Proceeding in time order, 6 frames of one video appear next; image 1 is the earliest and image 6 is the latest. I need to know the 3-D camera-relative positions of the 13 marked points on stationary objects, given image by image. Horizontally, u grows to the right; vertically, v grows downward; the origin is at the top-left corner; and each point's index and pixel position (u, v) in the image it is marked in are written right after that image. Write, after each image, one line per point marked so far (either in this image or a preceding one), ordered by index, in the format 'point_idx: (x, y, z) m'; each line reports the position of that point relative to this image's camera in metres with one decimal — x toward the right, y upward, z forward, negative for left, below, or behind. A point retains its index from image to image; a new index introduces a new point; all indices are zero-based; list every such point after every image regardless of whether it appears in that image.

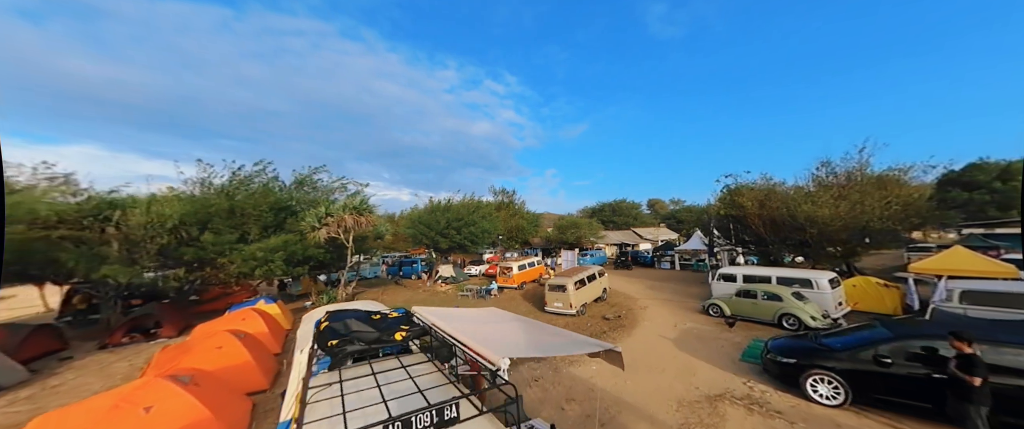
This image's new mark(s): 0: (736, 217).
0: (+14.2, -0.2, +19.7) m
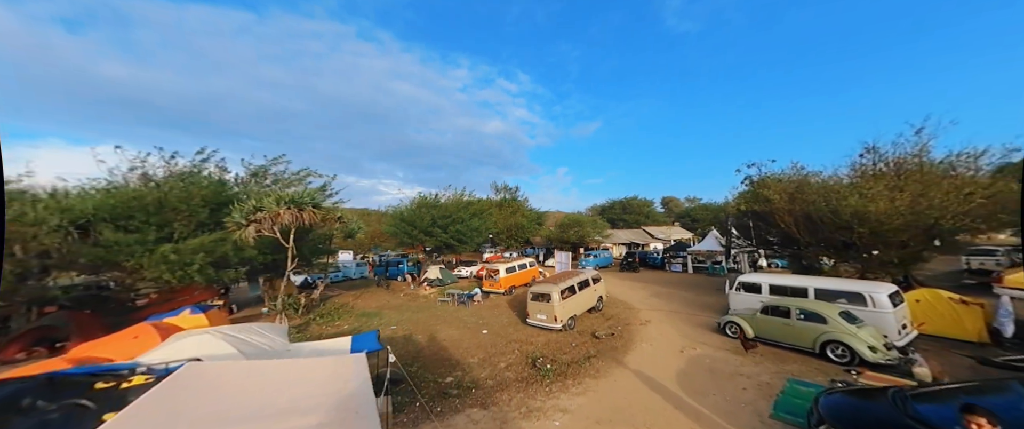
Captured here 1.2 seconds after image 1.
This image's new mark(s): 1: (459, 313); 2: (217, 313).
0: (+13.2, 0.0, +16.6) m
1: (-2.9, -5.4, +17.0) m
2: (-12.6, -4.2, +13.3) m
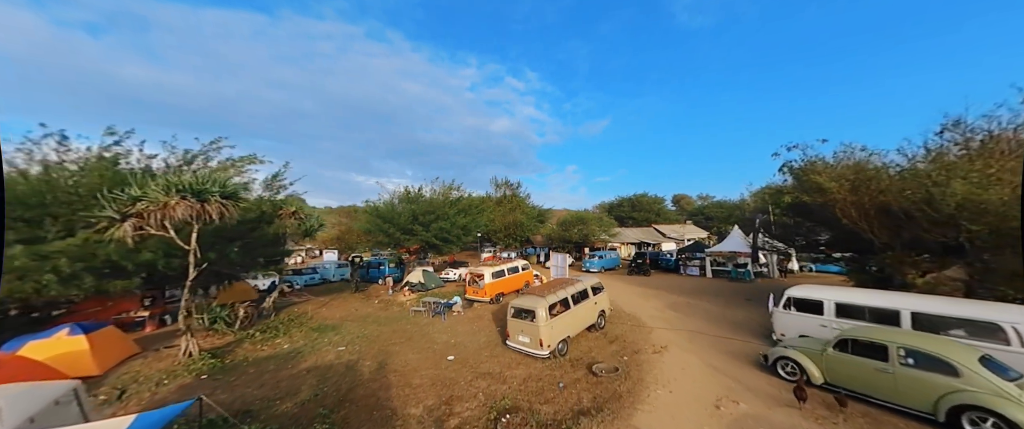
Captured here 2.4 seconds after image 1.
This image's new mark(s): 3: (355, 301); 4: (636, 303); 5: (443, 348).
0: (+12.4, +0.3, +13.2) m
1: (-3.6, -5.2, +14.1) m
2: (-13.5, -3.9, +10.6) m
3: (-9.8, -5.4, +19.5) m
4: (+6.3, -4.5, +15.9) m
5: (-2.6, -5.0, +11.6) m
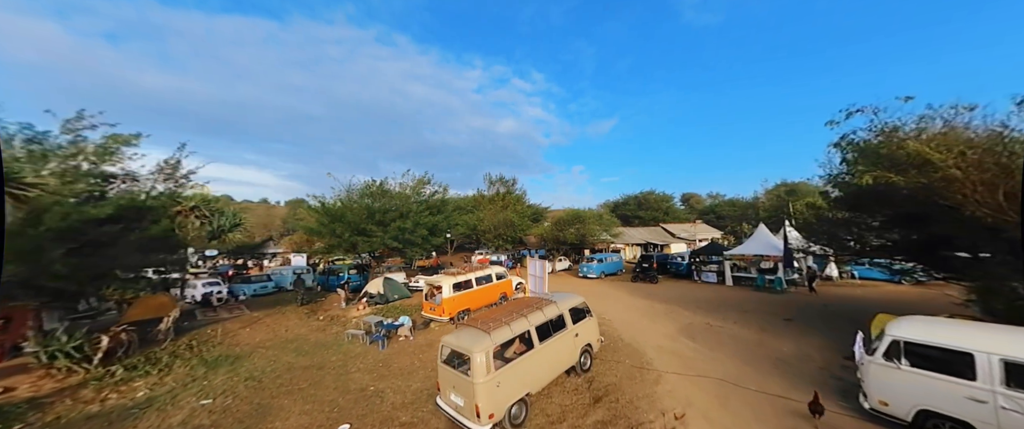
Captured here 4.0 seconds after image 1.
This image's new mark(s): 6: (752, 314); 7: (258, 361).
0: (+10.9, +0.5, +9.2) m
1: (-5.1, -5.0, +10.4) m
2: (-15.1, -3.8, +7.1) m
3: (-11.1, -5.3, +15.9) m
4: (+4.9, -4.3, +12.0) m
5: (-4.1, -4.8, +8.0) m
6: (+10.1, -4.2, +13.1) m
7: (-9.2, -5.3, +11.3) m
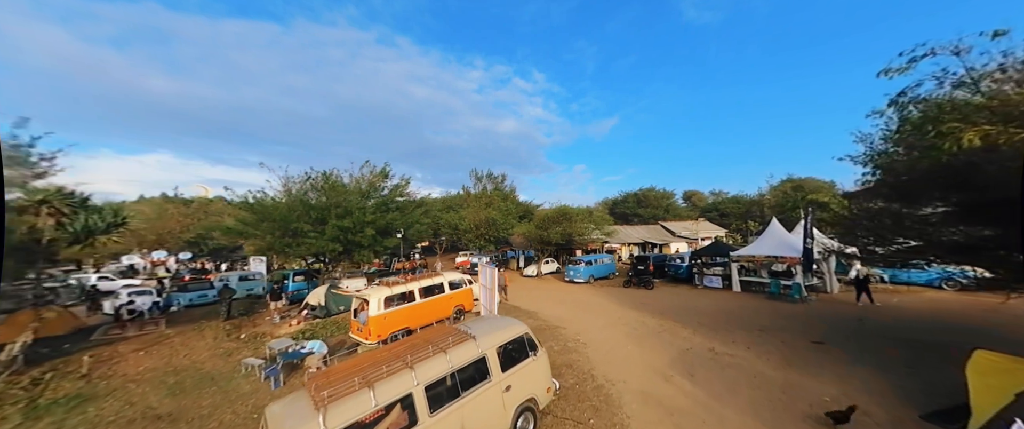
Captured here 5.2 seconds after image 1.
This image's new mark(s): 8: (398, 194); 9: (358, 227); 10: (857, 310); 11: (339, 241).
0: (+9.1, +0.8, +6.3) m
1: (-6.9, -4.8, +7.6) m
2: (-16.8, -3.7, +4.3) m
3: (-12.8, -5.1, +13.1) m
4: (+3.2, -4.0, +9.1) m
5: (-5.8, -4.6, +5.1) m
6: (+8.4, -3.9, +10.2) m
7: (-10.9, -5.1, +8.5) m
8: (-6.8, +1.3, +18.5) m
9: (-7.4, -0.6, +15.1) m
10: (+14.6, -4.1, +13.2) m
11: (-8.1, -1.2, +14.7) m
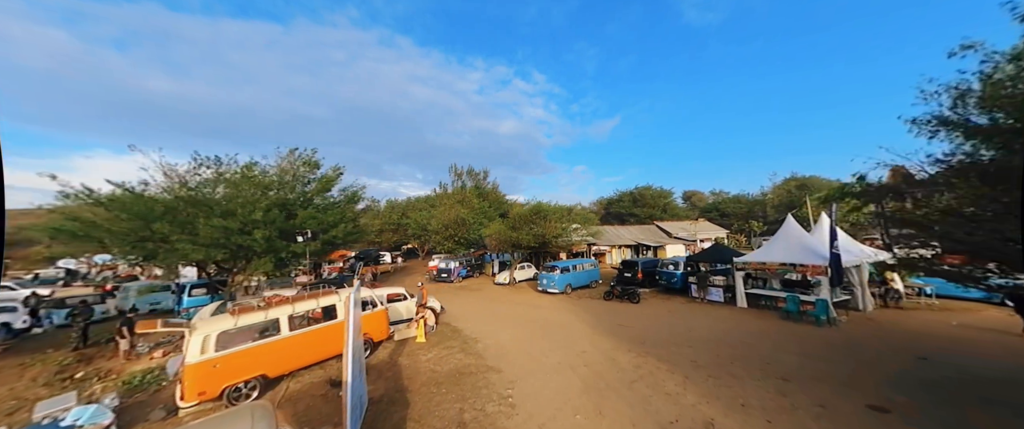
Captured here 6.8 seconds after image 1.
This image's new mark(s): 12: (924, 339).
0: (+6.9, +1.0, +2.8) m
1: (-9.1, -4.7, +4.1) m
2: (-19.1, -3.5, +0.8) m
3: (-15.1, -5.0, +9.6) m
4: (+0.9, -3.9, +5.6) m
5: (-8.1, -4.4, +1.6) m
6: (+6.1, -3.8, +6.7) m
7: (-13.2, -5.0, +5.0) m
8: (-9.1, +1.4, +15.1) m
9: (-9.7, -0.4, +11.6) m
10: (+12.4, -3.9, +9.7) m
11: (-10.4, -1.1, +11.2) m
12: (+12.8, -3.9, +9.7) m
